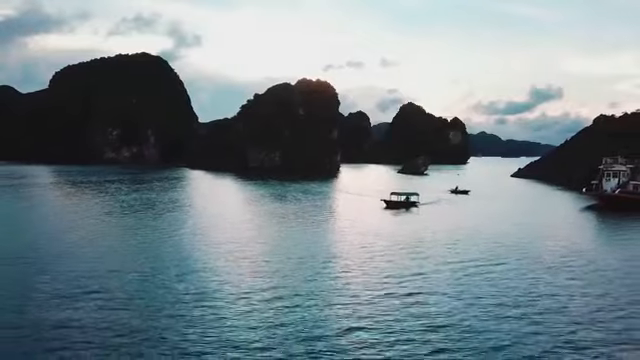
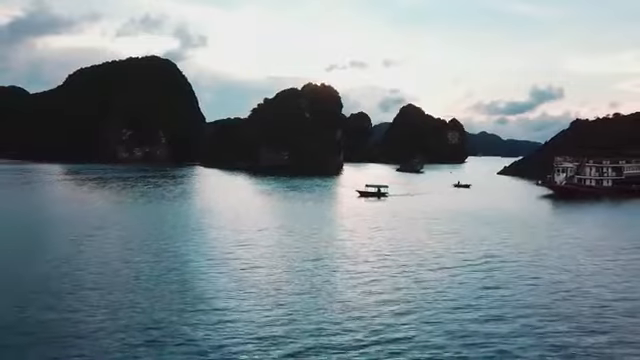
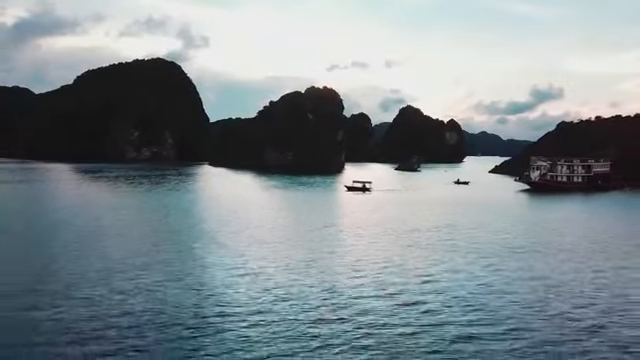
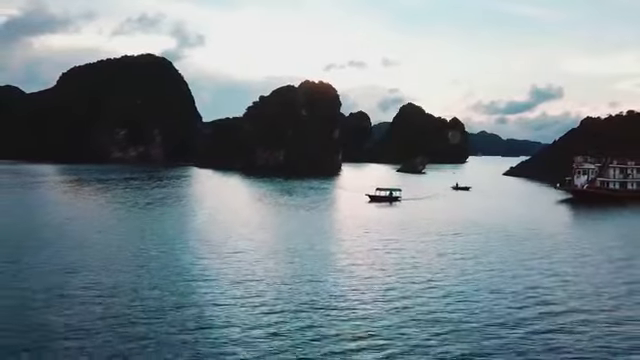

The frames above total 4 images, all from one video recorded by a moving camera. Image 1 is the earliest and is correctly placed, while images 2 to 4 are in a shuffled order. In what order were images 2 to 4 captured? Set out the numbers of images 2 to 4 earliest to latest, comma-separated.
4, 2, 3
